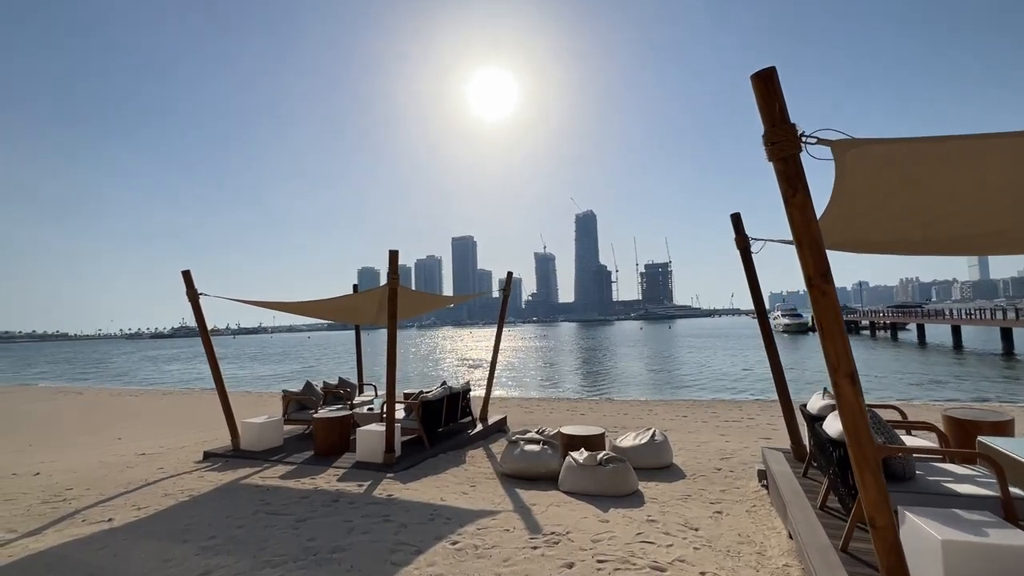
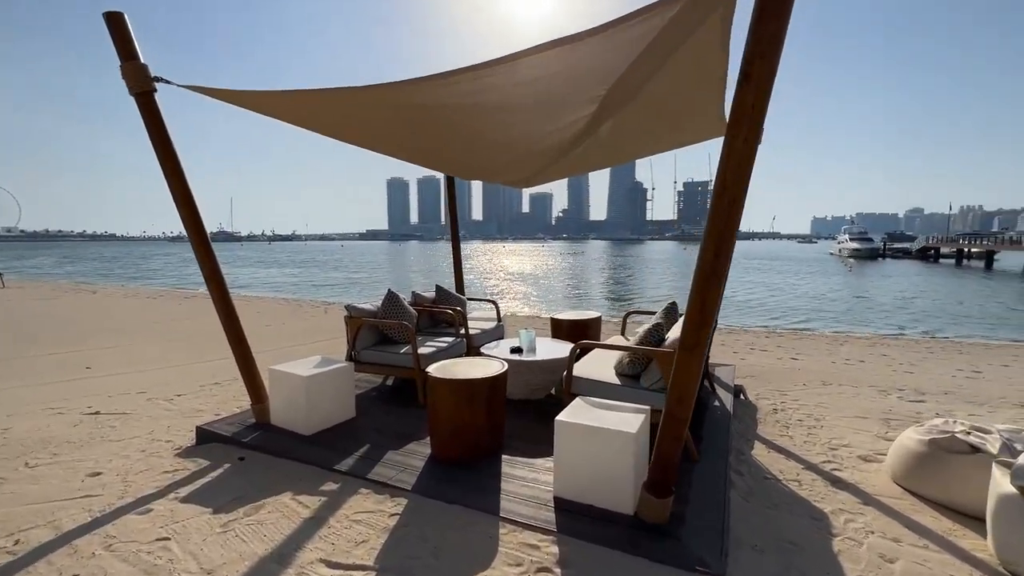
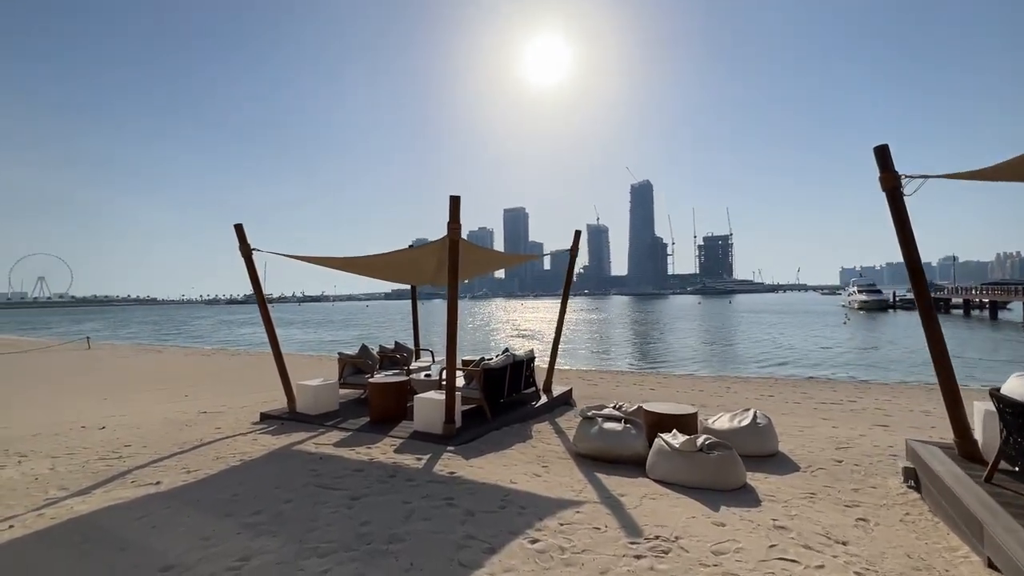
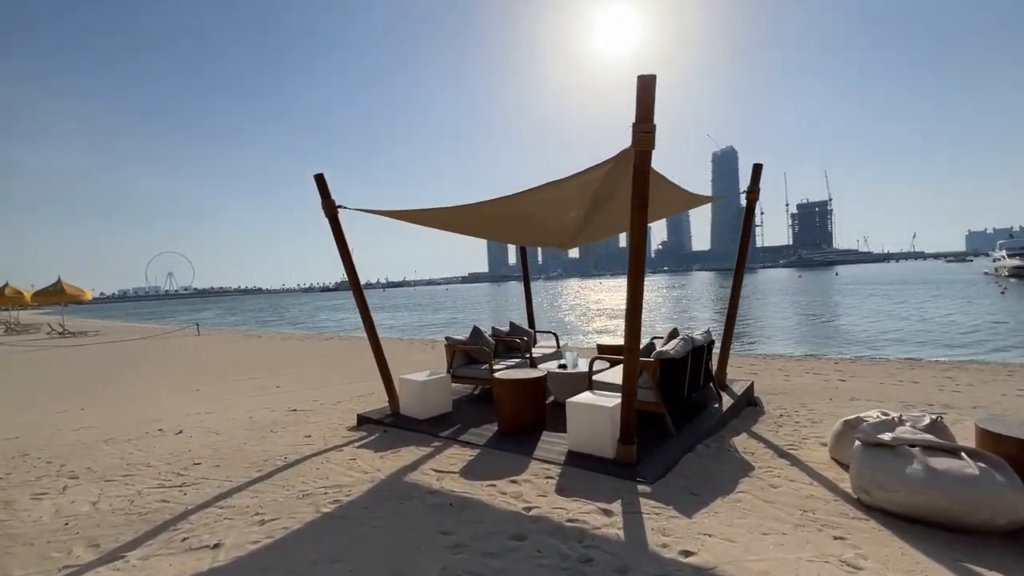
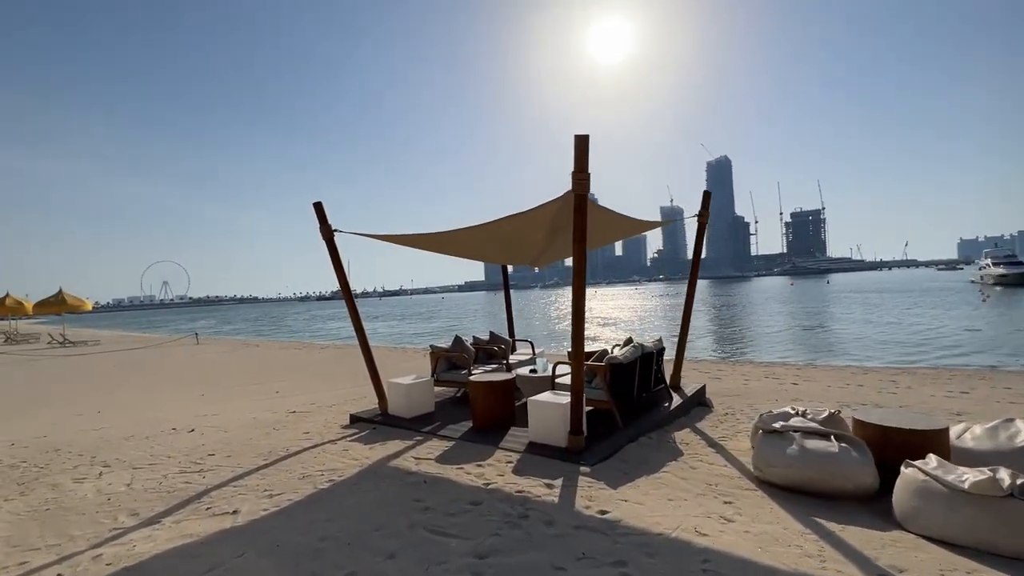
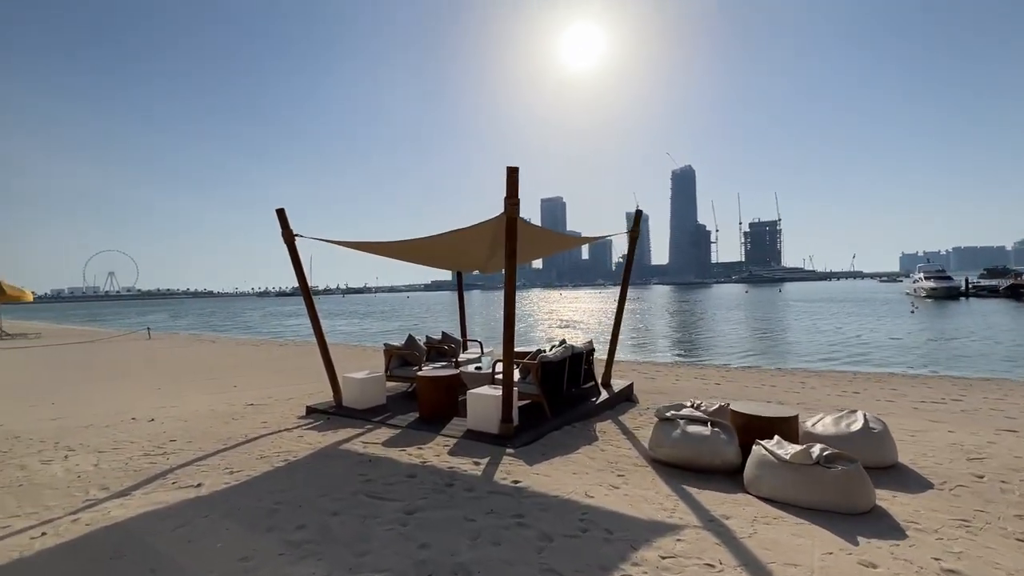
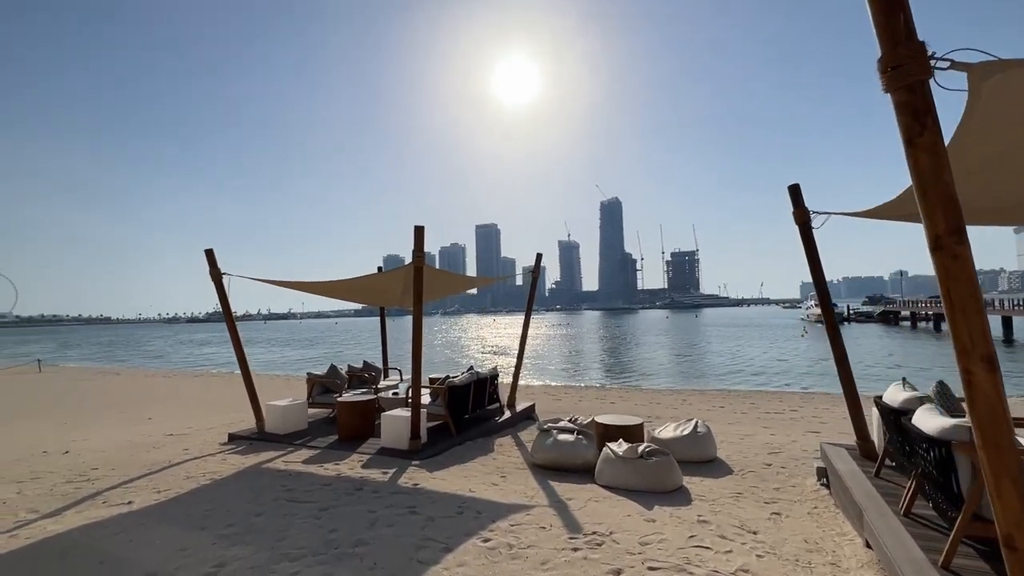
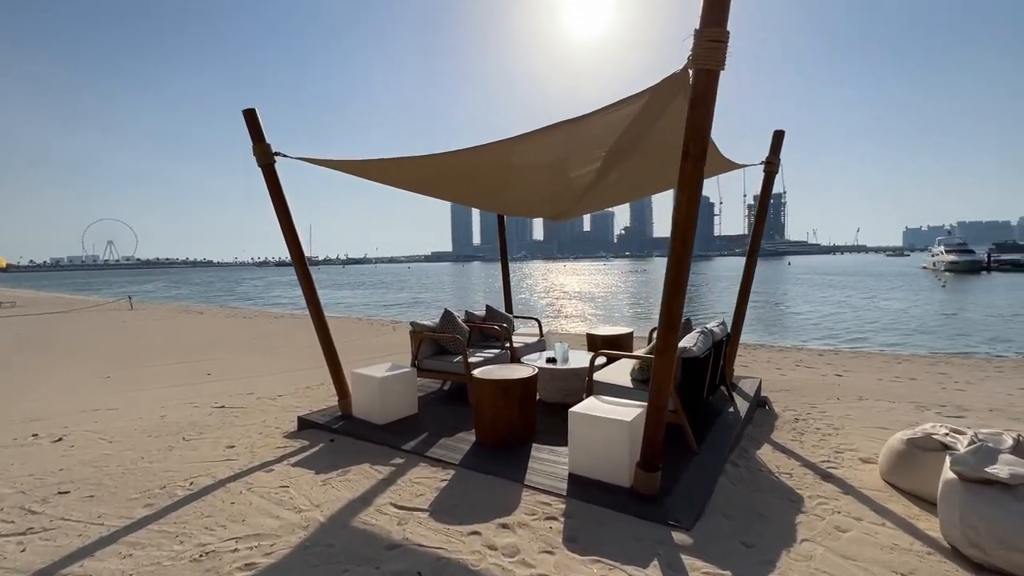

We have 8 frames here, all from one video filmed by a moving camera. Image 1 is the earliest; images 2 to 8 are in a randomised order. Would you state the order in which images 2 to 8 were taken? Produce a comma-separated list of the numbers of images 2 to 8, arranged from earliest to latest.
7, 3, 6, 5, 4, 8, 2
